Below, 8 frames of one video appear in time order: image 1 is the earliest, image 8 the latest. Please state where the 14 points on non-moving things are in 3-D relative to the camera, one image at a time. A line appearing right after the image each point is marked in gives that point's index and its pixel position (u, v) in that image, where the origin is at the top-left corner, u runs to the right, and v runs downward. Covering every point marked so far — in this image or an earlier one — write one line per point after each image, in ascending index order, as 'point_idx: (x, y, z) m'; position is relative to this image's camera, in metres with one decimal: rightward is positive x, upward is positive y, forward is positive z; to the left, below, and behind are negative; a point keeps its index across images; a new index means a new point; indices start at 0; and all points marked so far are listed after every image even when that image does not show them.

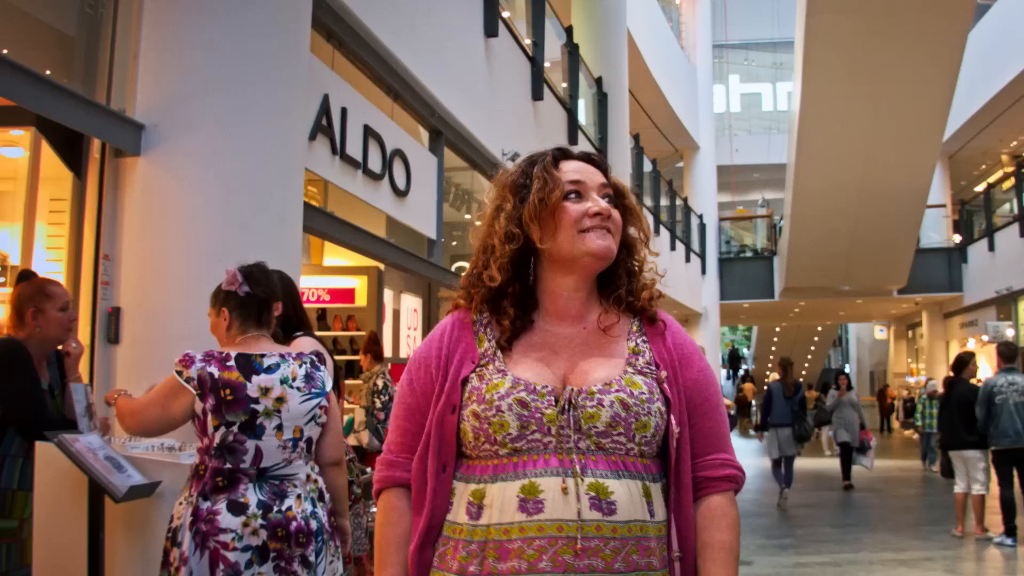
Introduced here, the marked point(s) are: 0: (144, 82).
0: (-1.3, +0.7, +3.9) m
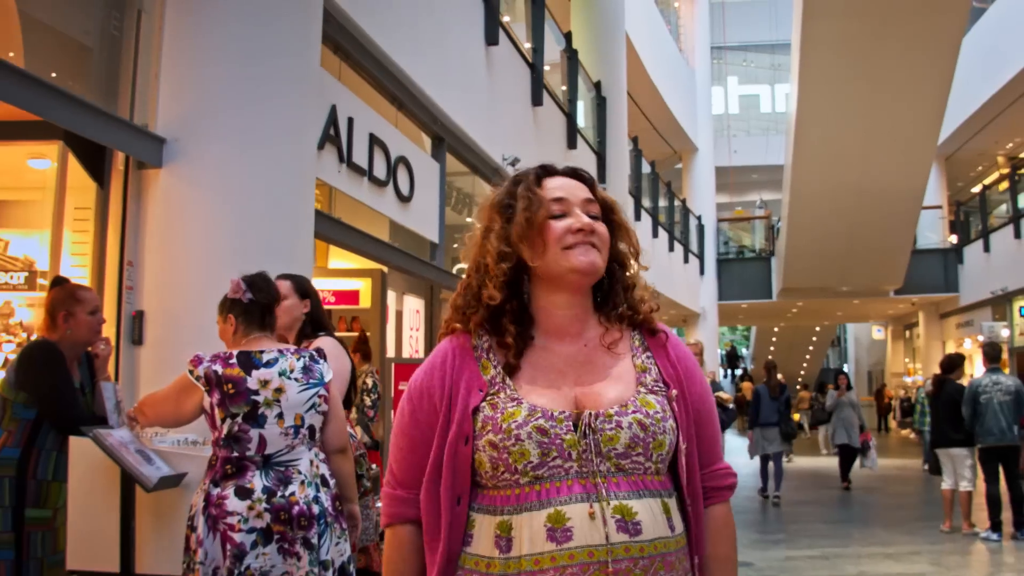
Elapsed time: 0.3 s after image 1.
0: (-1.3, +0.7, +4.1) m
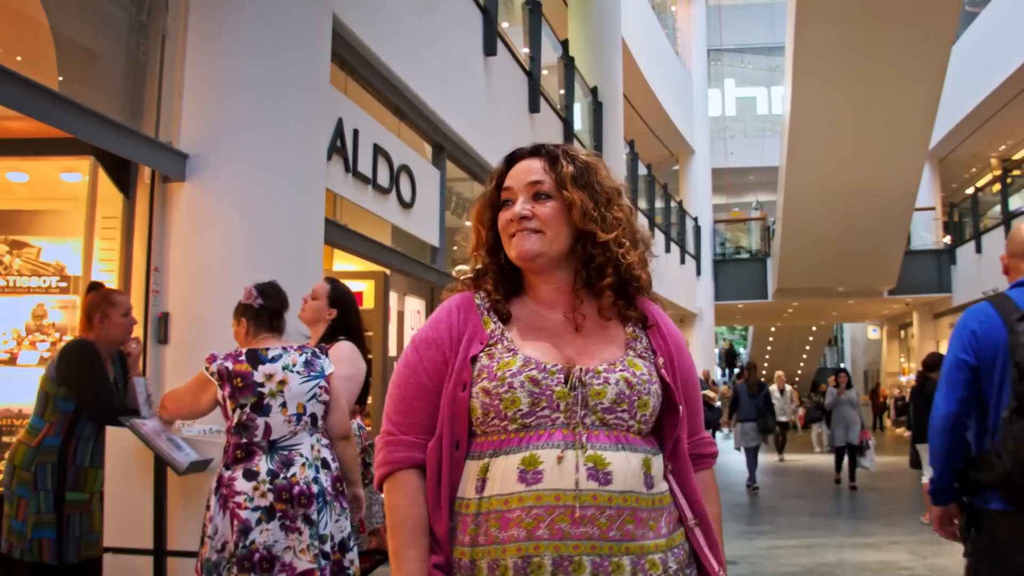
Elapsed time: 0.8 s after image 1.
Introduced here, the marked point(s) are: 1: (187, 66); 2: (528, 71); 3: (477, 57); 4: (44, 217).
0: (-1.4, +0.7, +4.4) m
1: (-1.4, +0.9, +4.5) m
2: (+0.2, +2.3, +11.4) m
3: (-0.3, +2.0, +9.1) m
4: (-2.1, +0.3, +4.7) m
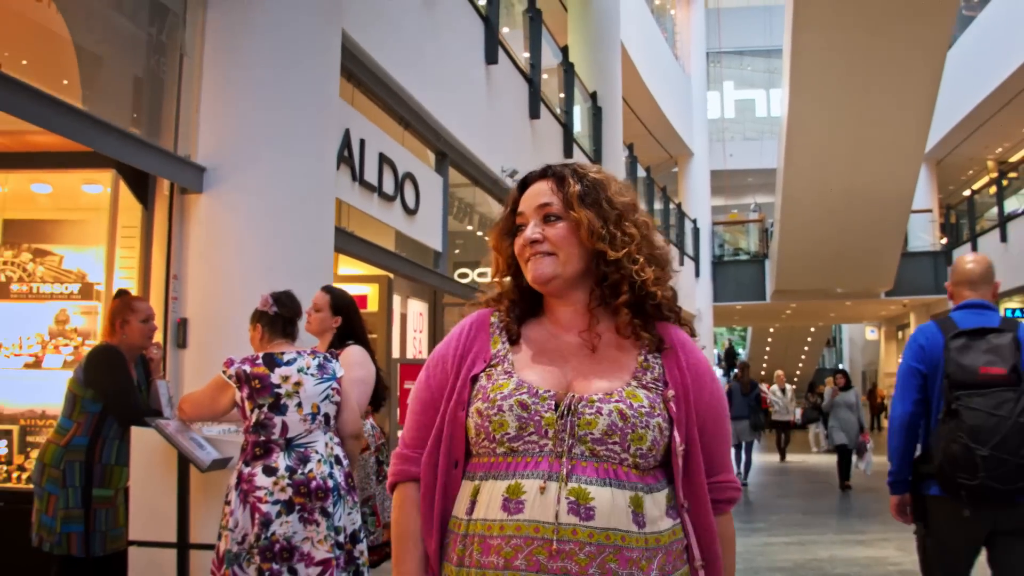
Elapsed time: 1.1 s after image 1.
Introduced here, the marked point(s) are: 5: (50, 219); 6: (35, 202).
0: (-1.3, +0.7, +4.6) m
1: (-1.4, +0.9, +4.7) m
2: (+0.2, +2.3, +11.6) m
3: (-0.3, +2.0, +9.3) m
4: (-2.1, +0.3, +4.9) m
5: (-2.1, +0.3, +4.9) m
6: (-2.2, +0.4, +4.9) m
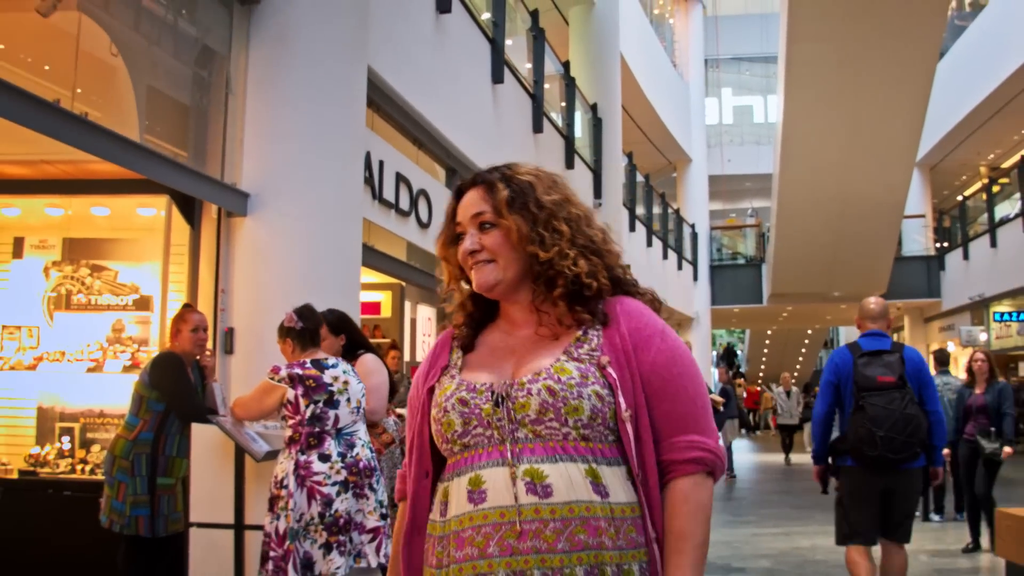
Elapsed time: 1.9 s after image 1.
0: (-1.3, +0.6, +5.2) m
1: (-1.3, +0.8, +5.3) m
2: (+0.2, +2.2, +12.2) m
3: (-0.3, +1.9, +9.8) m
4: (-2.0, +0.2, +5.5) m
5: (-2.1, +0.3, +5.5) m
6: (-2.2, +0.3, +5.5) m
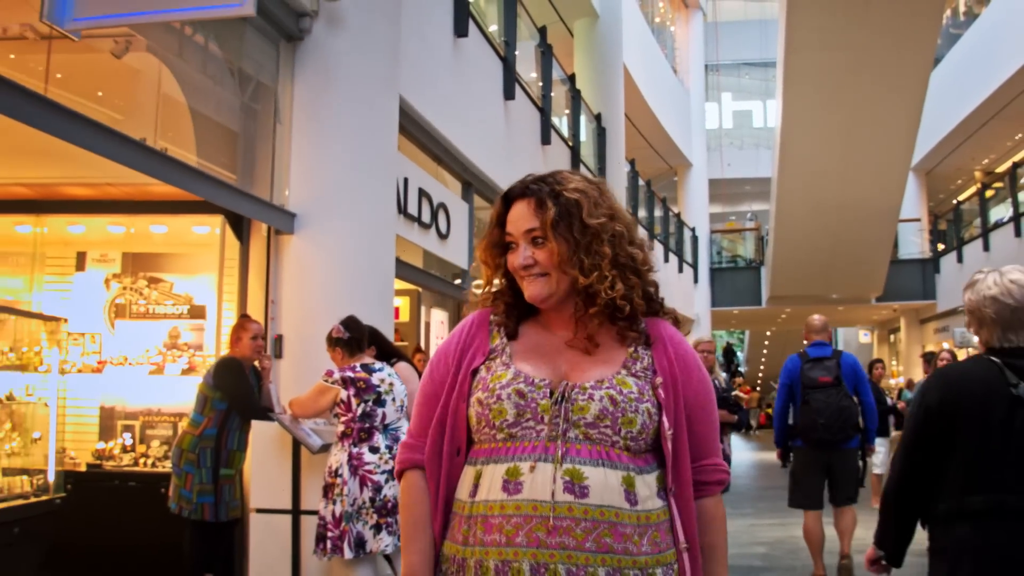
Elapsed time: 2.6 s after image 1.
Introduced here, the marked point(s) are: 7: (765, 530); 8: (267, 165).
0: (-1.2, +0.6, +5.8) m
1: (-1.2, +0.8, +5.8) m
2: (+0.3, +2.2, +12.7) m
3: (-0.1, +1.8, +10.4) m
4: (-1.9, +0.2, +6.0) m
5: (-2.0, +0.2, +6.0) m
6: (-2.1, +0.3, +6.1) m
7: (+2.0, -1.9, +8.2) m
8: (-1.3, +0.7, +5.7) m
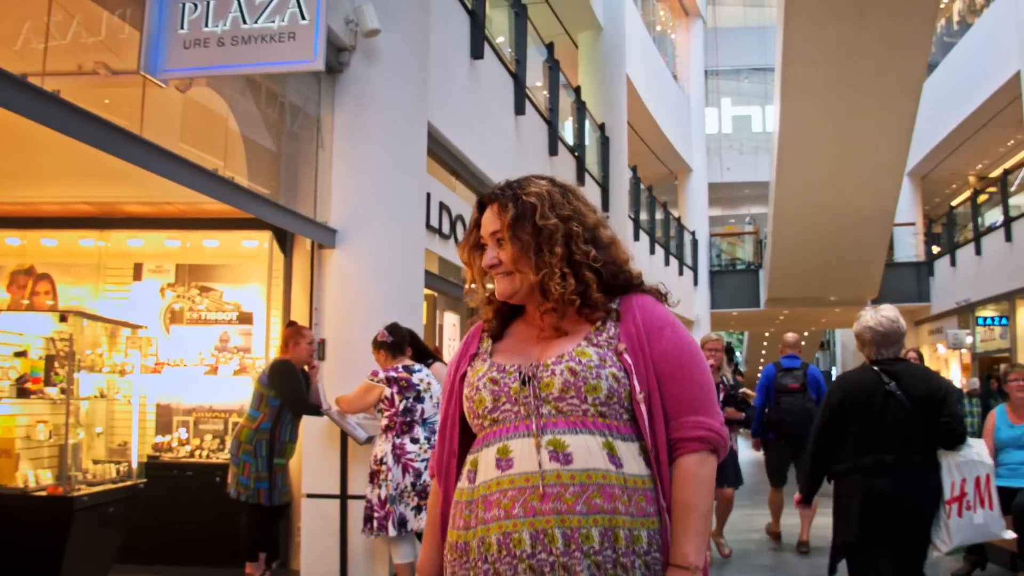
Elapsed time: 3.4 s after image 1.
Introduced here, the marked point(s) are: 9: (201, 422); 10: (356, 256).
0: (-1.1, +0.5, +6.4) m
1: (-1.1, +0.7, +6.4) m
2: (+0.4, +2.1, +13.3) m
3: (0.0, +1.8, +11.0) m
4: (-1.8, +0.1, +6.6) m
5: (-1.9, +0.1, +6.6) m
6: (-1.9, +0.2, +6.7) m
7: (+2.1, -1.9, +8.8) m
8: (-1.2, +0.6, +6.3) m
9: (-1.9, -0.8, +6.4) m
10: (-0.9, +0.2, +6.3) m
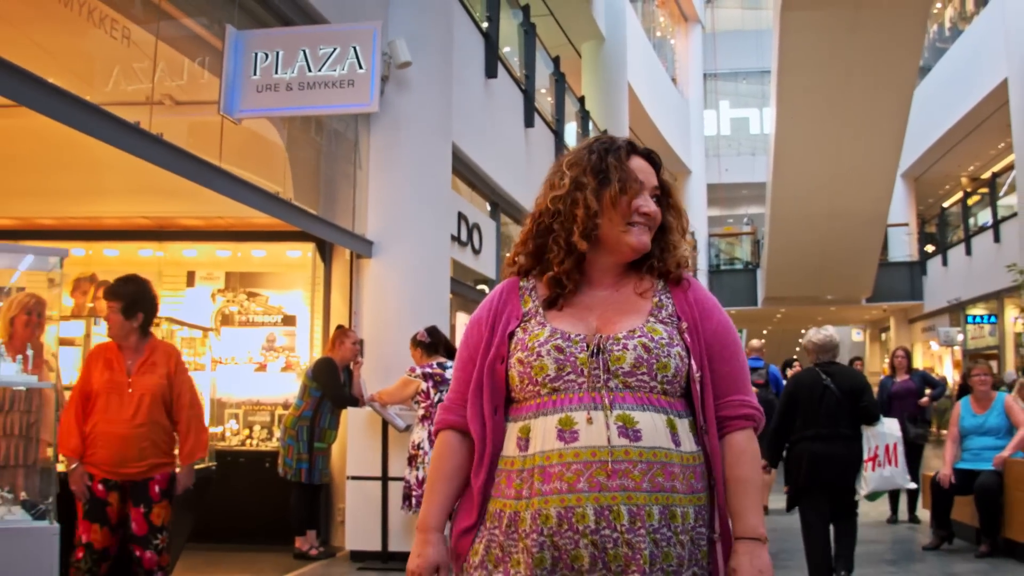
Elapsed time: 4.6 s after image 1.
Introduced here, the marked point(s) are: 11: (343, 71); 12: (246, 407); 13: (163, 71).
0: (-1.0, +0.5, +7.1) m
1: (-1.0, +0.7, +7.1) m
2: (+0.6, +2.1, +14.1) m
3: (+0.1, +1.7, +11.7) m
4: (-1.7, +0.1, +7.4) m
5: (-1.8, +0.1, +7.4) m
6: (-1.8, +0.2, +7.4) m
7: (+2.2, -2.0, +9.6) m
8: (-1.1, +0.6, +7.1) m
9: (-1.8, -0.9, +7.2) m
10: (-0.8, +0.1, +7.0) m
11: (-0.9, +1.2, +5.8) m
12: (-1.8, -0.8, +7.2) m
13: (-1.7, +1.1, +5.3) m
